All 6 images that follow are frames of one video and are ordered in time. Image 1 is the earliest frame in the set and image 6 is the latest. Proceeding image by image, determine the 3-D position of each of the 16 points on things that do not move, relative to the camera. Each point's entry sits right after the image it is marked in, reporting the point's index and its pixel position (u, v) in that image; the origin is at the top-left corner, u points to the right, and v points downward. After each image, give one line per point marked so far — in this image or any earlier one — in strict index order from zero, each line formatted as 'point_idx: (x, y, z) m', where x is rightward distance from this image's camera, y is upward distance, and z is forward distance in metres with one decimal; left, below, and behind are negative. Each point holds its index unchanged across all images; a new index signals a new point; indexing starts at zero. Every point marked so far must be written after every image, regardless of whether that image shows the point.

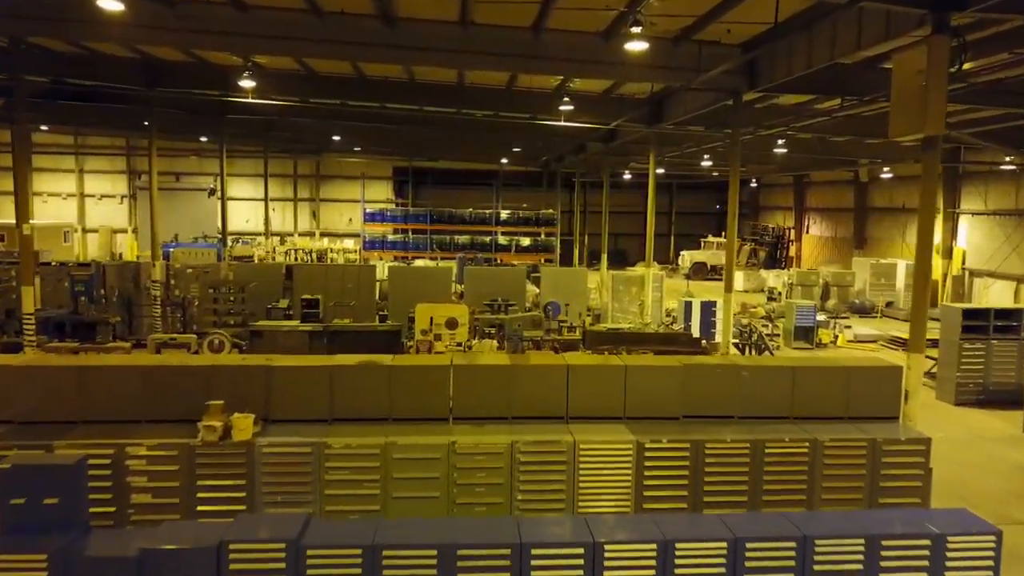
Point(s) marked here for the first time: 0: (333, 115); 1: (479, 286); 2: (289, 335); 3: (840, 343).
0: (-3.4, +3.3, +19.4) m
1: (-0.5, 0.0, +16.5) m
2: (-2.3, -0.5, +10.6) m
3: (+5.4, -0.9, +16.7) m
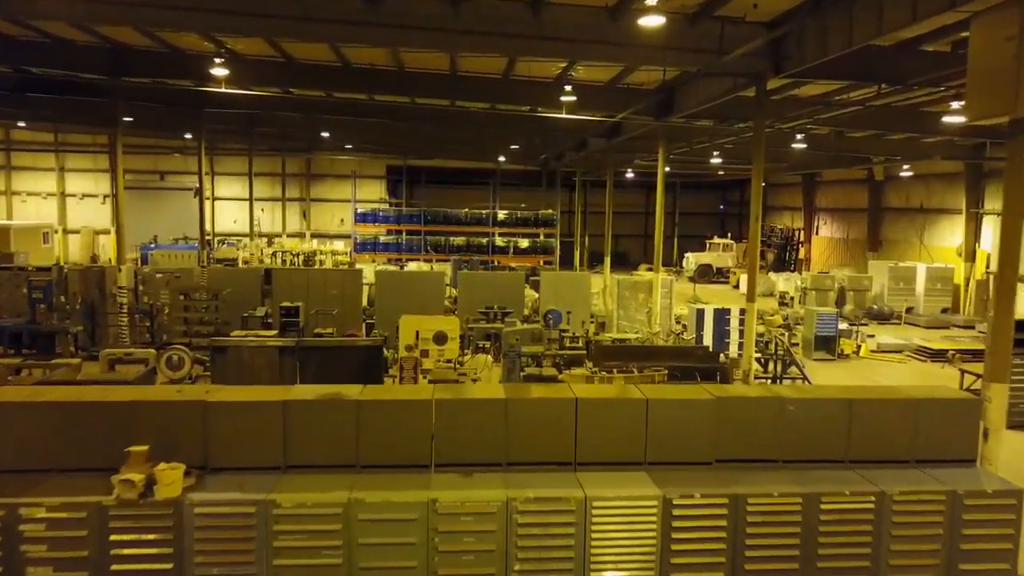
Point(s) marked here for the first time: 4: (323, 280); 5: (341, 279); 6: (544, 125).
0: (-3.5, +3.2, +18.2) m
1: (-0.6, -0.1, +15.3) m
2: (-2.4, -0.6, +9.3) m
3: (+5.4, -1.0, +15.5) m
4: (-2.7, +0.1, +14.7) m
5: (-2.5, +0.1, +14.7) m
6: (+0.6, +3.1, +19.0) m
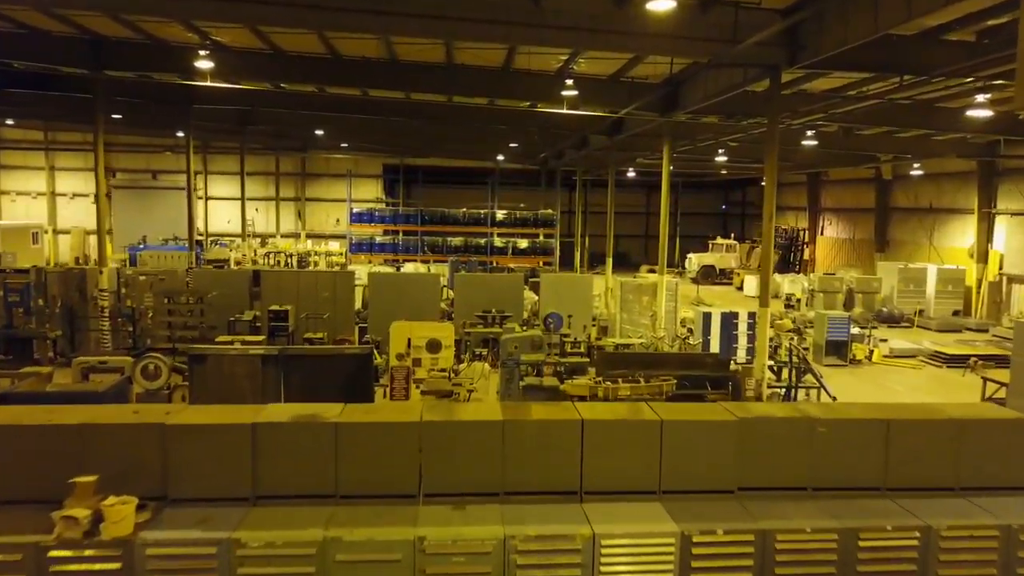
0: (-3.5, +3.2, +17.6) m
1: (-0.6, -0.1, +14.7) m
2: (-2.4, -0.6, +8.7) m
3: (+5.4, -1.0, +14.9) m
4: (-2.8, +0.1, +14.1) m
5: (-2.5, +0.1, +14.1) m
6: (+0.6, +3.0, +18.4) m
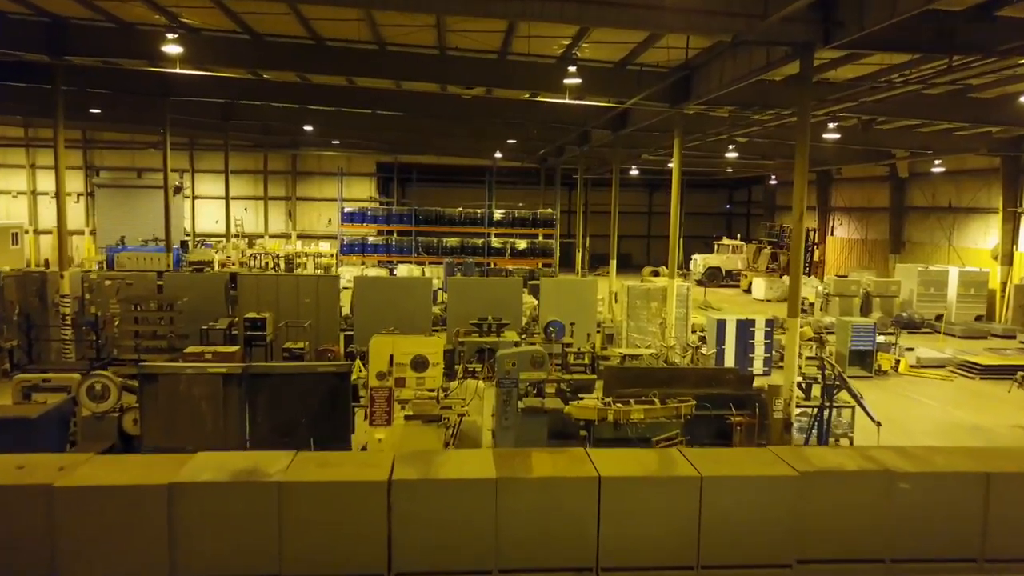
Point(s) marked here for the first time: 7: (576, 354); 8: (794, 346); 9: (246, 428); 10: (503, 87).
0: (-3.5, +3.1, +16.5) m
1: (-0.6, -0.2, +13.6) m
2: (-2.4, -0.7, +7.6) m
3: (+5.3, -1.1, +13.8) m
4: (-2.8, 0.0, +13.0) m
5: (-2.5, 0.0, +13.0) m
6: (+0.5, +3.0, +17.3) m
7: (+0.8, -0.8, +12.3) m
8: (+2.5, -0.5, +8.9) m
9: (-2.0, -1.1, +7.7) m
10: (-0.1, +2.5, +12.8) m
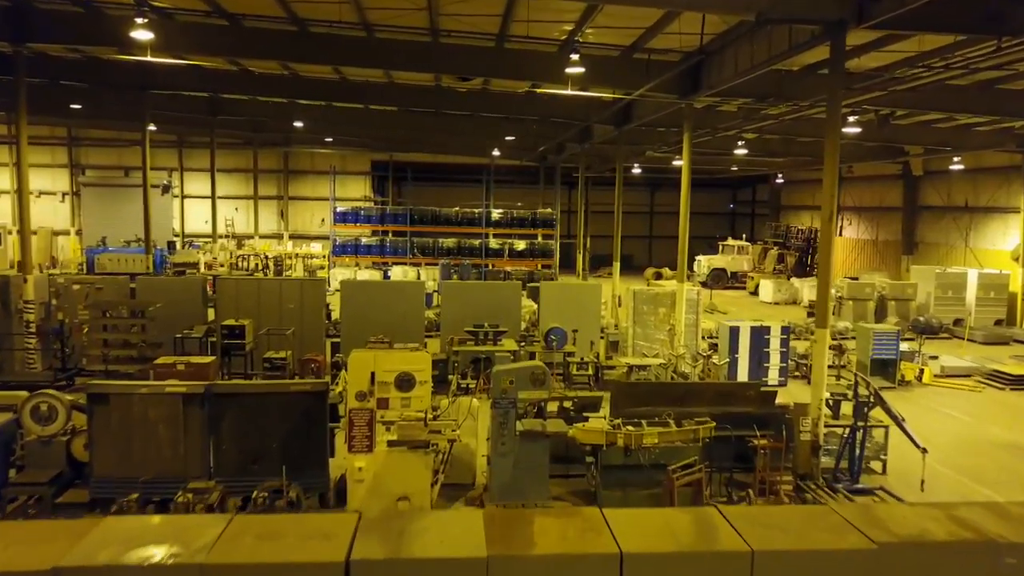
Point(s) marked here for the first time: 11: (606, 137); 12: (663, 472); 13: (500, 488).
0: (-3.6, +3.1, +15.6) m
1: (-0.6, -0.2, +12.7) m
2: (-2.4, -0.8, +6.8) m
3: (+5.3, -1.2, +13.0) m
4: (-2.8, -0.1, +12.1) m
5: (-2.6, 0.0, +12.2) m
6: (+0.5, +2.9, +16.4) m
7: (+0.8, -0.9, +11.4) m
8: (+2.5, -0.6, +8.0) m
9: (-2.0, -1.1, +6.8) m
10: (-0.1, +2.5, +11.9) m
11: (+1.8, +2.9, +19.2) m
12: (+1.1, -1.3, +7.3) m
13: (-0.1, -1.4, +7.1) m
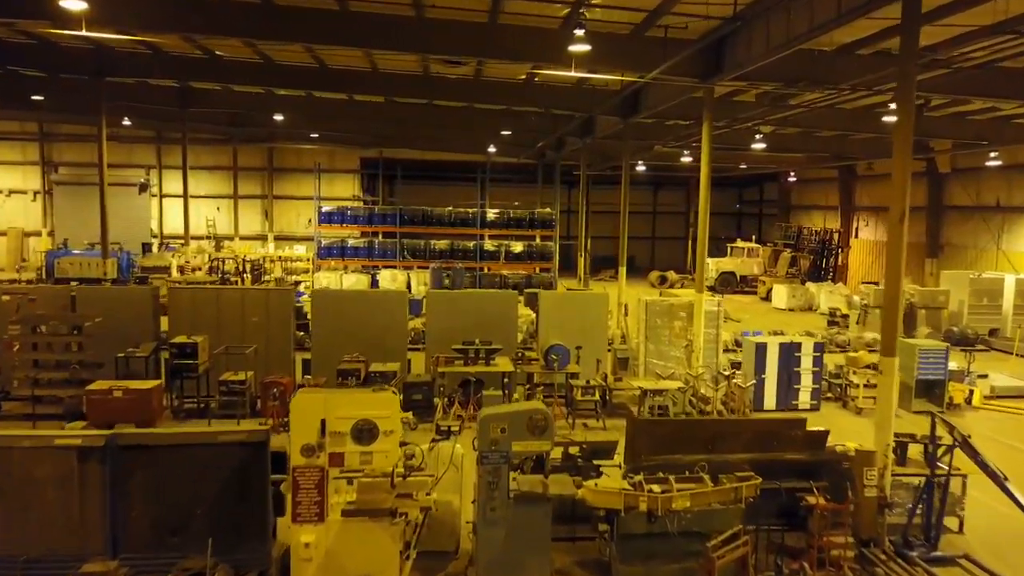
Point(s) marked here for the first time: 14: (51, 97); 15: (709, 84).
0: (-3.6, +3.0, +14.1) m
1: (-0.7, -0.4, +11.2) m
2: (-2.5, -0.9, +5.2) m
3: (+5.3, -1.3, +11.4) m
4: (-2.9, -0.2, +10.6) m
5: (-2.6, -0.1, +10.6) m
6: (+0.5, +2.8, +14.9) m
7: (+0.7, -1.0, +9.9) m
8: (+2.4, -0.7, +6.5) m
9: (-2.1, -1.2, +5.3) m
10: (-0.2, +2.4, +10.4) m
11: (+1.7, +2.7, +17.6) m
12: (+1.1, -1.4, +5.8) m
13: (-0.1, -1.5, +5.5) m
14: (-8.1, +3.4, +17.8) m
15: (+2.1, +2.2, +10.7) m
